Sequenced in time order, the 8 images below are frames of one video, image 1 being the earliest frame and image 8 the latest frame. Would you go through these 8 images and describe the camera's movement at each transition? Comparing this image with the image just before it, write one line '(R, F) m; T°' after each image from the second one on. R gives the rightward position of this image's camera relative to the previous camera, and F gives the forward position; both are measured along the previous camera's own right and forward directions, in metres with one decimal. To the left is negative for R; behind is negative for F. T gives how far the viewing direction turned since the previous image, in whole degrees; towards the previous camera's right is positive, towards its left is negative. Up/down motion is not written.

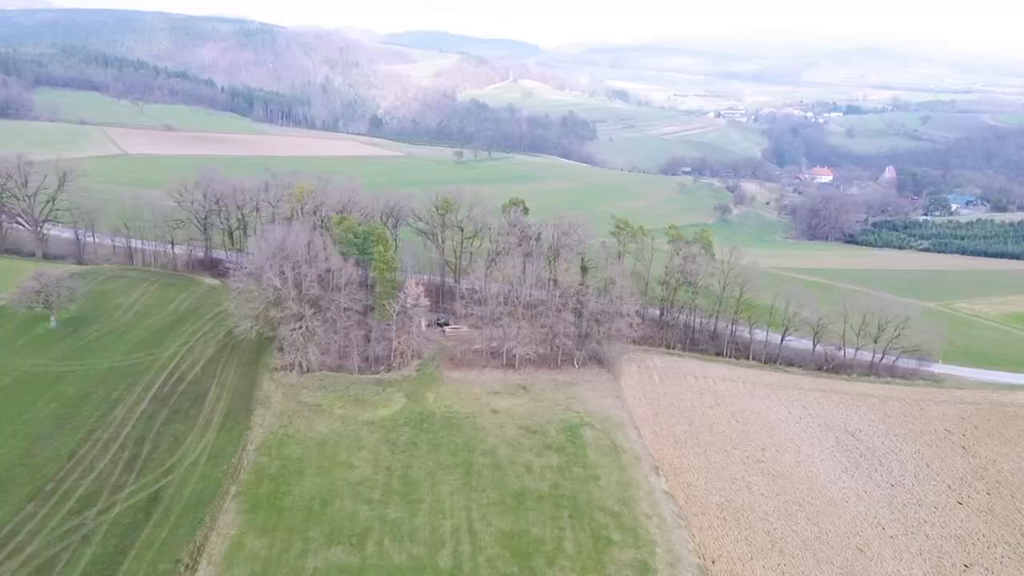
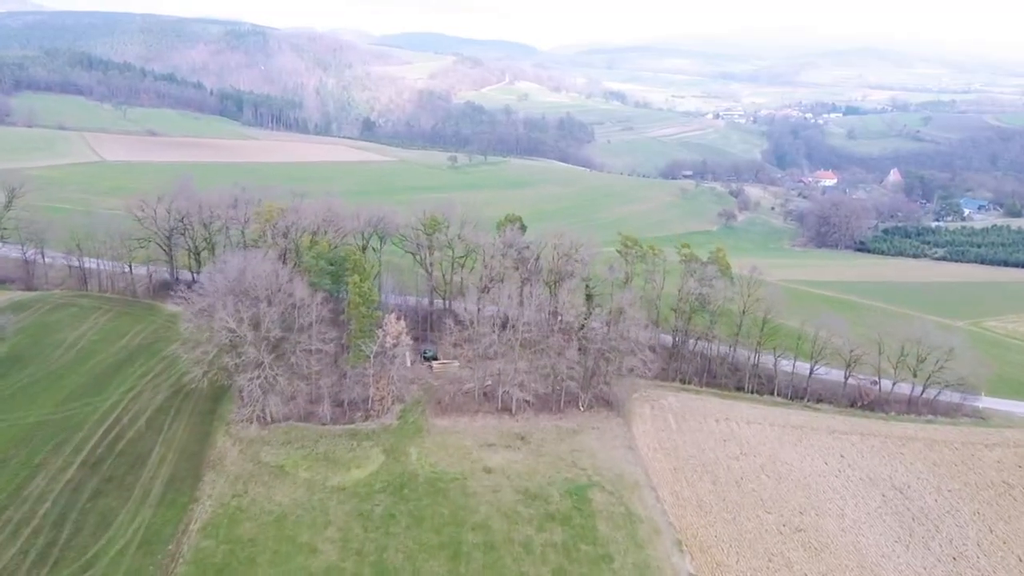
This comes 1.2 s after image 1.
(+0.1, +5.2) m; 0°
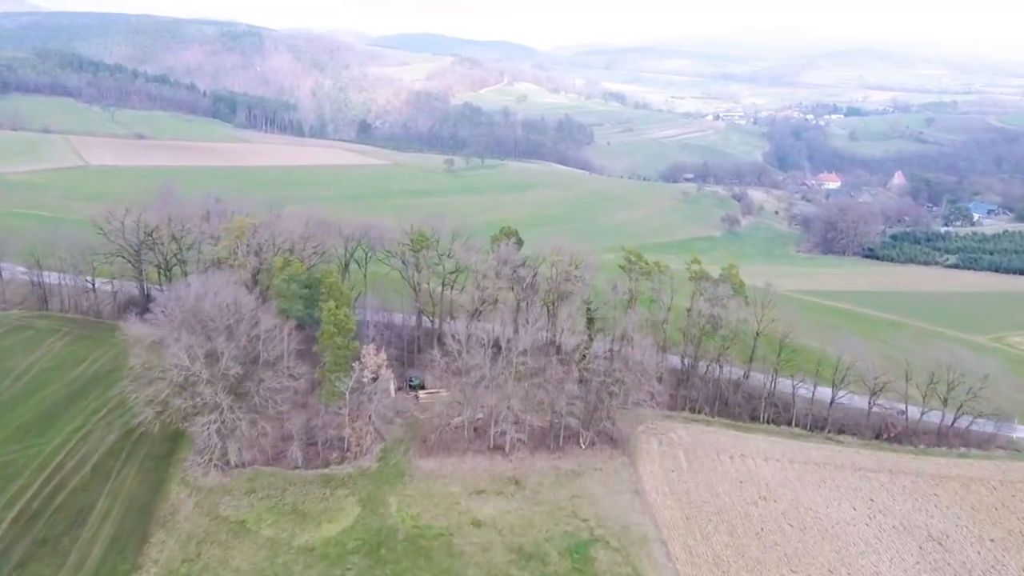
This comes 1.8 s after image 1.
(+0.3, +3.6) m; 0°
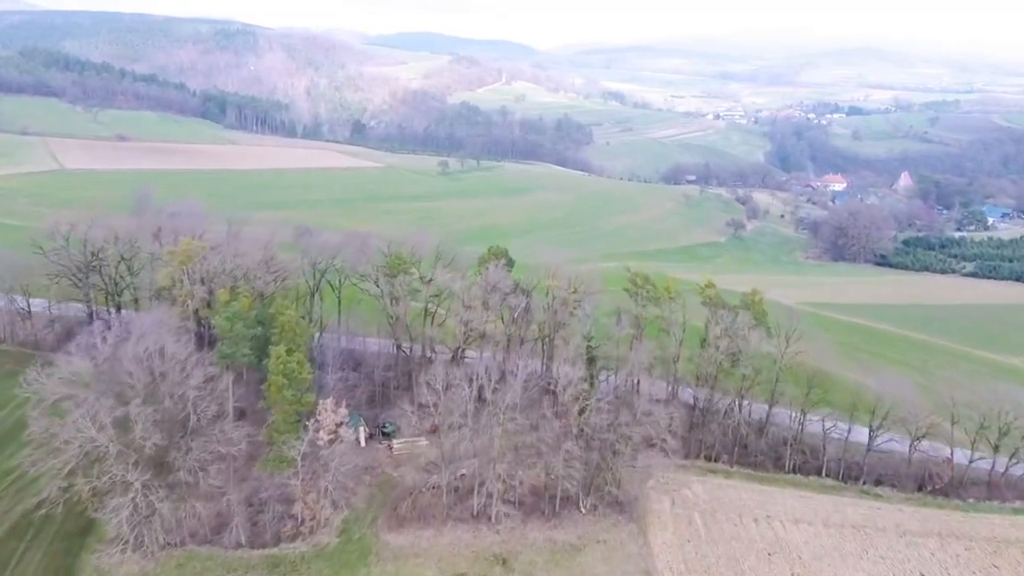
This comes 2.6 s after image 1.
(+0.4, +5.1) m; 0°
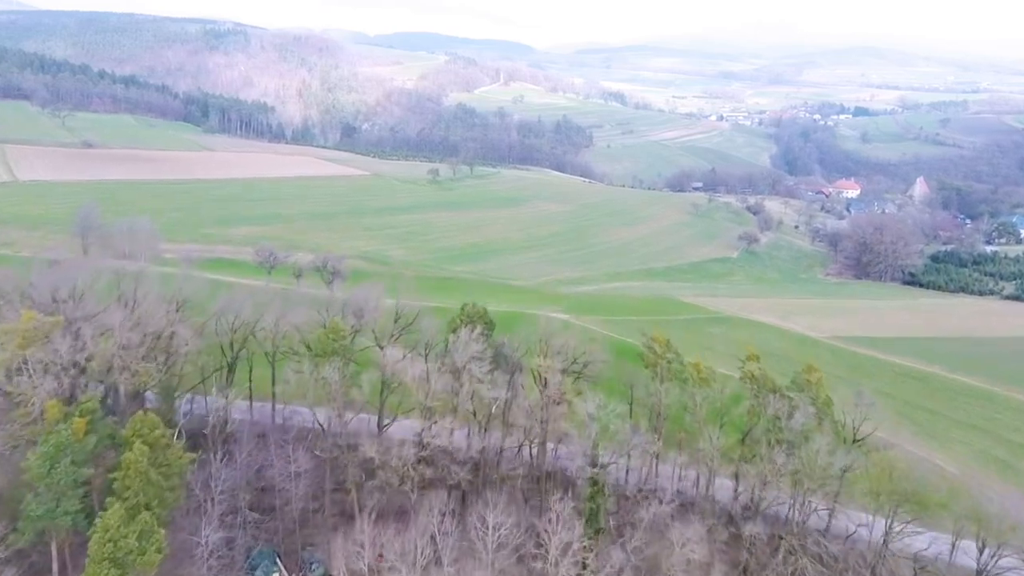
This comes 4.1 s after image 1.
(+0.8, +9.3) m; 0°
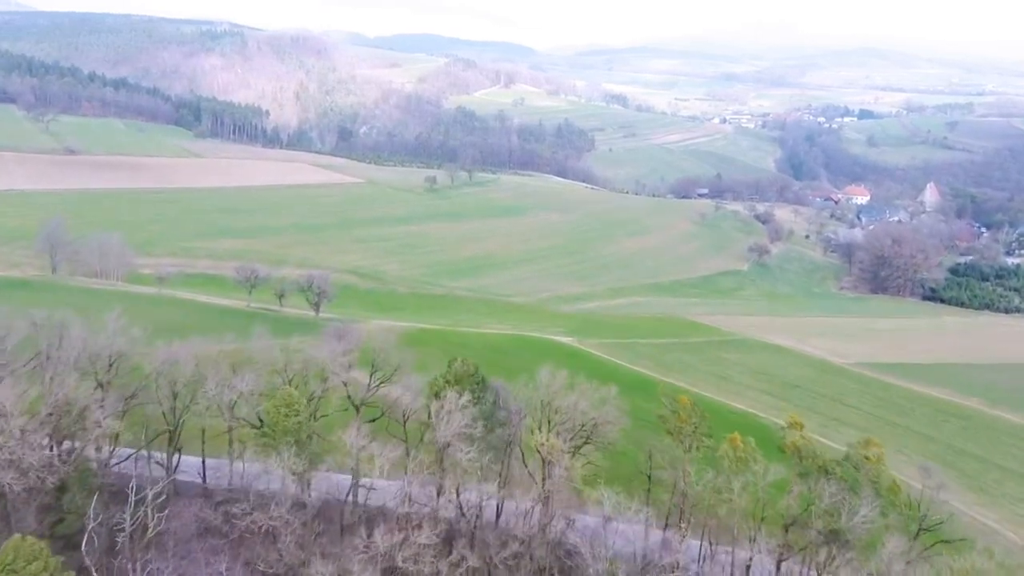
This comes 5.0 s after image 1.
(+0.1, +4.9) m; 0°
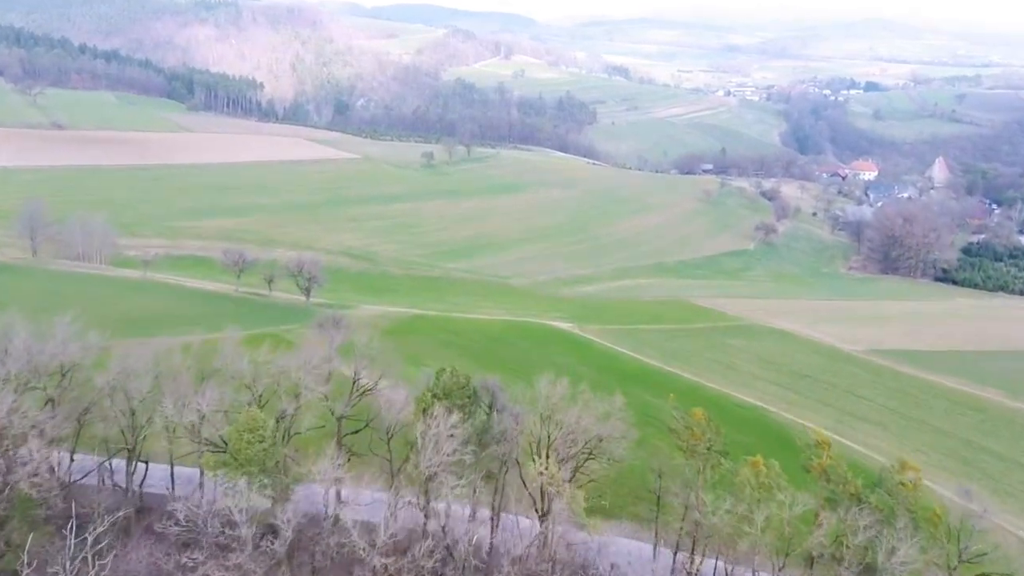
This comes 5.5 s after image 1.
(+0.2, +2.7) m; 0°
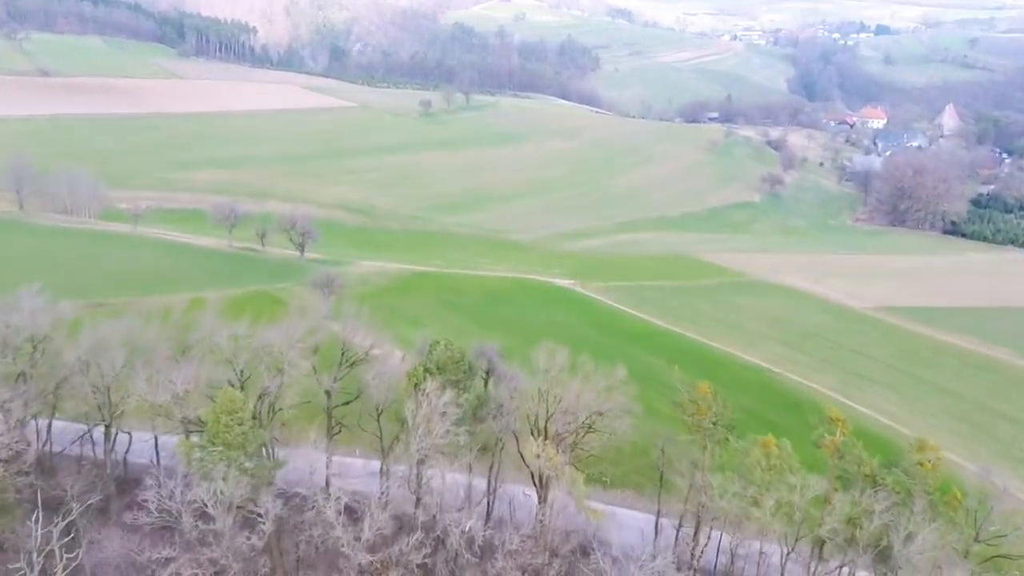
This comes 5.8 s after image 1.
(+0.1, +1.5) m; 0°
